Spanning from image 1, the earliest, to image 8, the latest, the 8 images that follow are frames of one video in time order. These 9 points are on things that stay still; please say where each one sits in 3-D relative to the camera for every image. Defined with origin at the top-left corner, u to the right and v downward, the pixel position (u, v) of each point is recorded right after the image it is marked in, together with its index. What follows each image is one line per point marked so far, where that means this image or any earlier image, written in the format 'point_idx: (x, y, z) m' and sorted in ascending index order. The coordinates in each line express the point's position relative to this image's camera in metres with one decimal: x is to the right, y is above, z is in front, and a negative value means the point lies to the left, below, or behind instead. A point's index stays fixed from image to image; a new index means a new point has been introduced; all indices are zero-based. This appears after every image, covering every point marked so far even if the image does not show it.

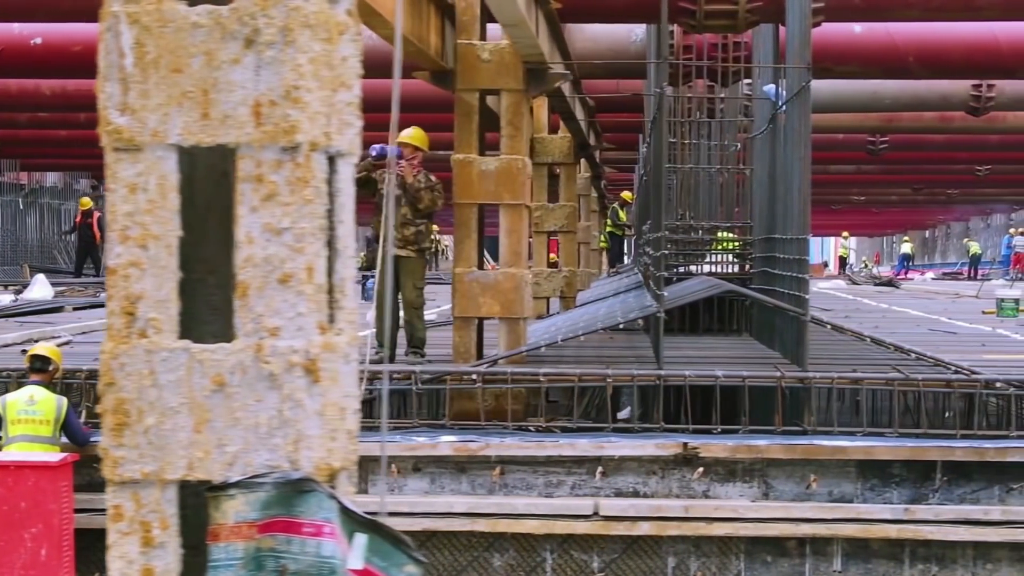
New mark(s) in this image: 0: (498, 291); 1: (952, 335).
0: (-0.1, 0.0, +7.3) m
1: (+3.5, -0.4, +10.2) m
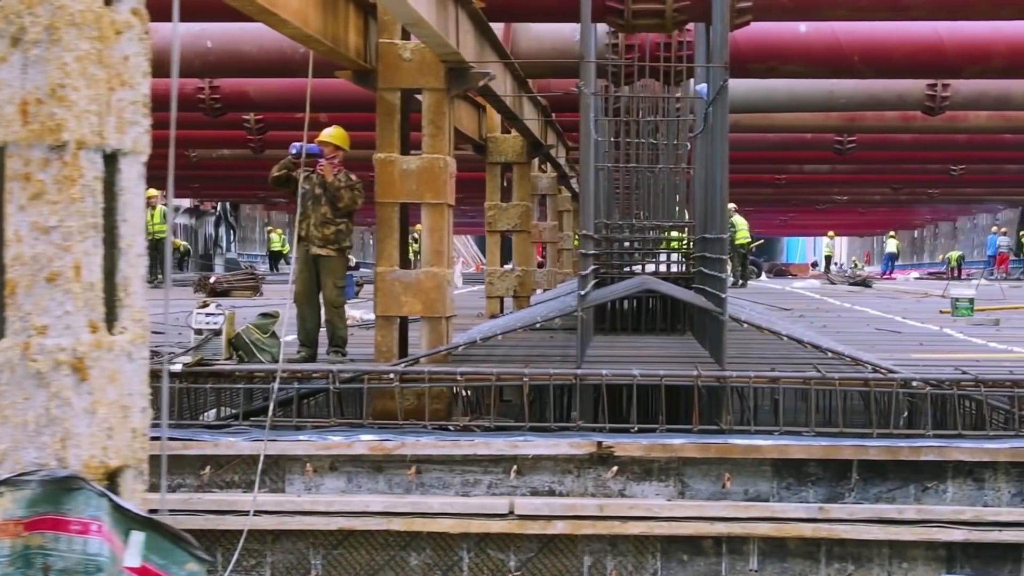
0: (-0.5, 0.0, +7.3) m
1: (+3.1, -0.4, +10.2) m
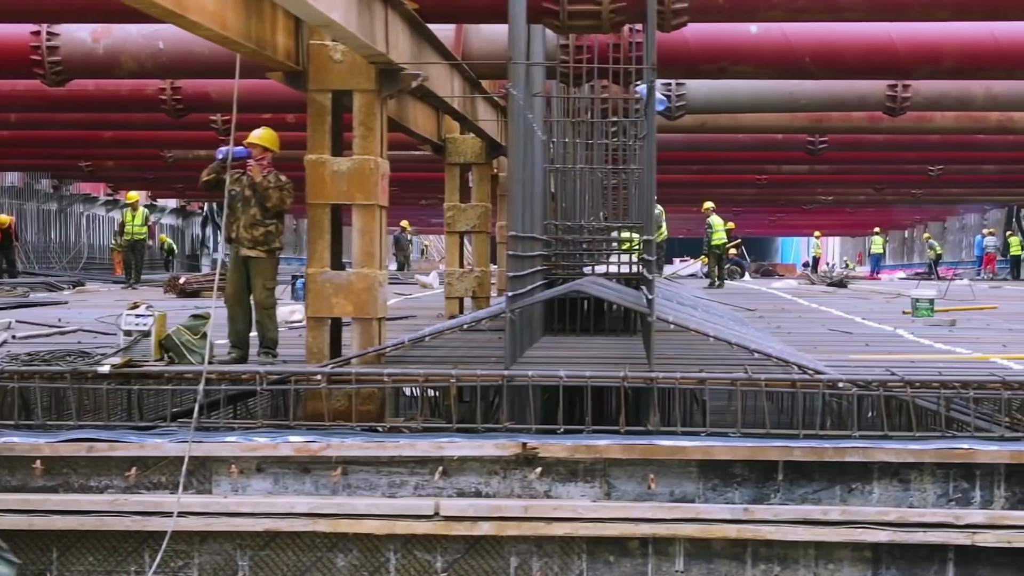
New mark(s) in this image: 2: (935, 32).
0: (-0.9, 0.0, +7.3) m
1: (+2.7, -0.4, +10.2) m
2: (+3.4, +2.0, +10.3) m
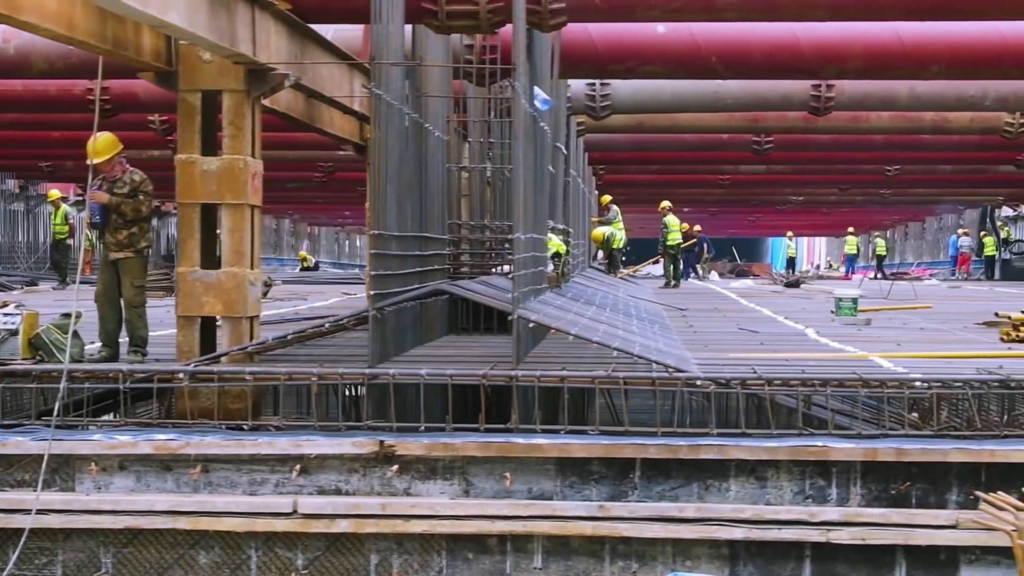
0: (-1.7, 0.0, +7.3) m
1: (+1.9, -0.4, +10.2) m
2: (+2.6, +2.1, +10.3) m
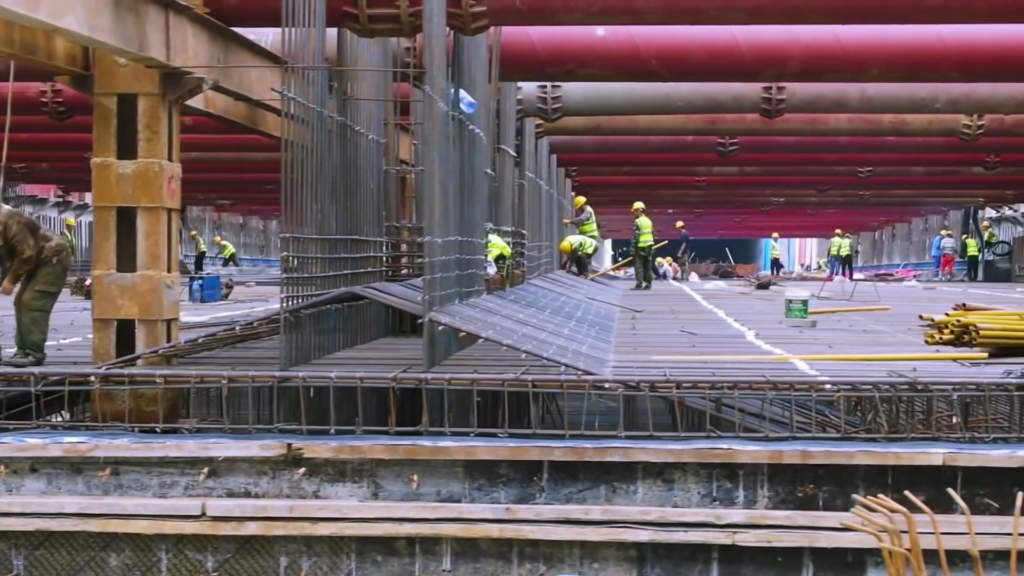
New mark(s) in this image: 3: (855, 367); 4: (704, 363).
0: (-2.1, 0.0, +7.4) m
1: (+1.4, -0.4, +10.2) m
2: (+2.1, +2.0, +10.3) m
3: (+2.0, -0.5, +7.4) m
4: (+1.2, -0.4, +7.7) m
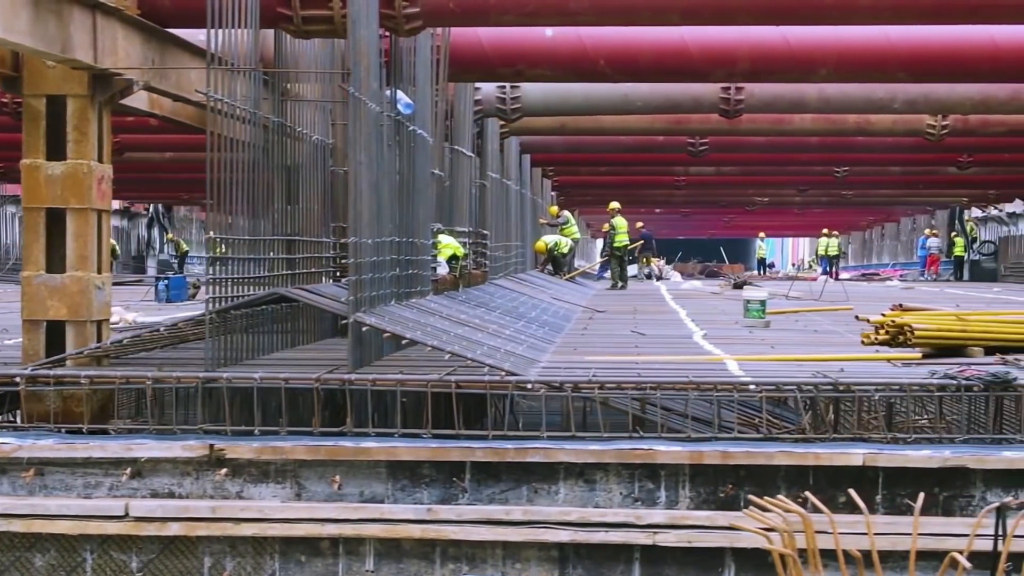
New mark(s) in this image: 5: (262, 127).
0: (-2.6, 0.0, +7.4) m
1: (+1.0, -0.4, +10.3) m
2: (+1.7, +2.0, +10.3) m
3: (+1.6, -0.5, +7.5) m
4: (+0.7, -0.5, +7.7) m
5: (-1.6, +1.0, +8.3) m
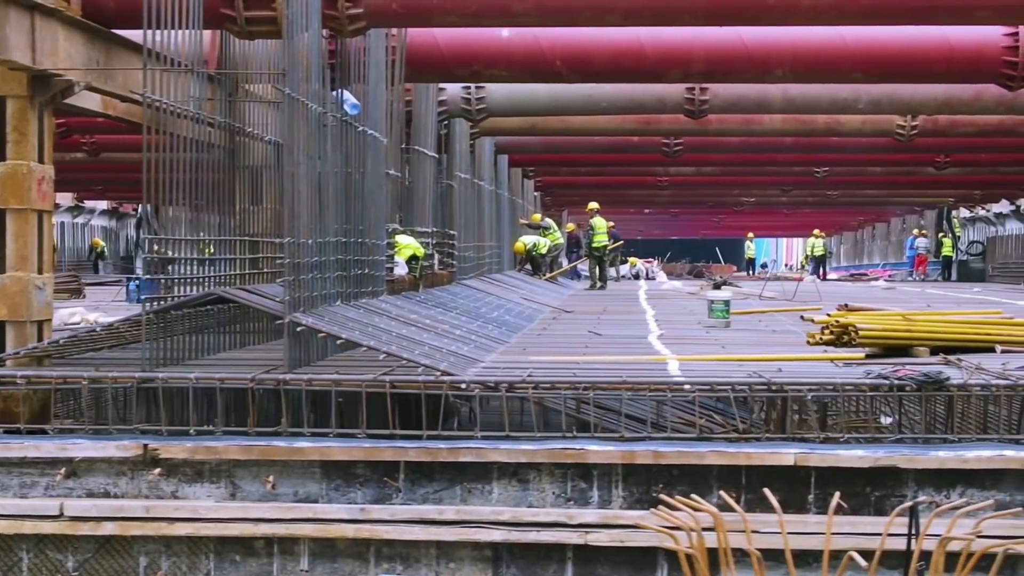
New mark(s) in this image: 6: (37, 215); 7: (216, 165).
0: (-2.9, 0.0, +7.4) m
1: (+0.7, -0.4, +10.3) m
2: (+1.4, +2.0, +10.3) m
3: (+1.2, -0.5, +7.5) m
4: (+0.4, -0.5, +7.8) m
5: (-2.0, +1.0, +8.3) m
6: (-2.7, +0.4, +7.4) m
7: (-1.9, +0.8, +8.4) m
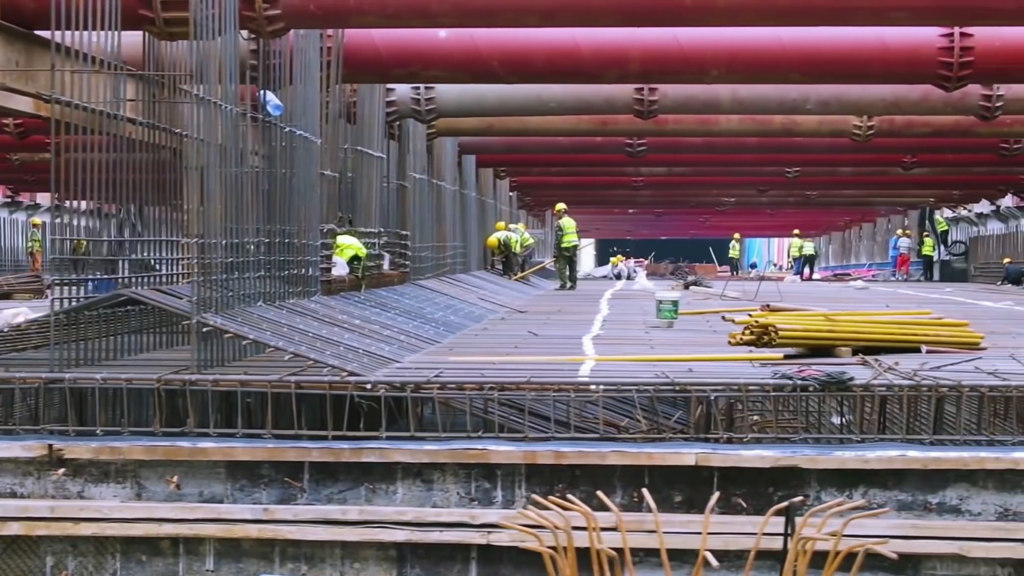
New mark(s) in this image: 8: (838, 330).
0: (-3.4, 0.0, +7.4) m
1: (+0.2, -0.4, +10.3) m
2: (+0.9, +2.0, +10.4) m
3: (+0.7, -0.5, +7.5) m
4: (-0.1, -0.5, +7.8) m
5: (-2.5, +1.0, +8.4) m
6: (-3.3, +0.4, +7.4) m
7: (-2.4, +0.8, +8.4) m
8: (+2.1, -0.3, +8.3) m
